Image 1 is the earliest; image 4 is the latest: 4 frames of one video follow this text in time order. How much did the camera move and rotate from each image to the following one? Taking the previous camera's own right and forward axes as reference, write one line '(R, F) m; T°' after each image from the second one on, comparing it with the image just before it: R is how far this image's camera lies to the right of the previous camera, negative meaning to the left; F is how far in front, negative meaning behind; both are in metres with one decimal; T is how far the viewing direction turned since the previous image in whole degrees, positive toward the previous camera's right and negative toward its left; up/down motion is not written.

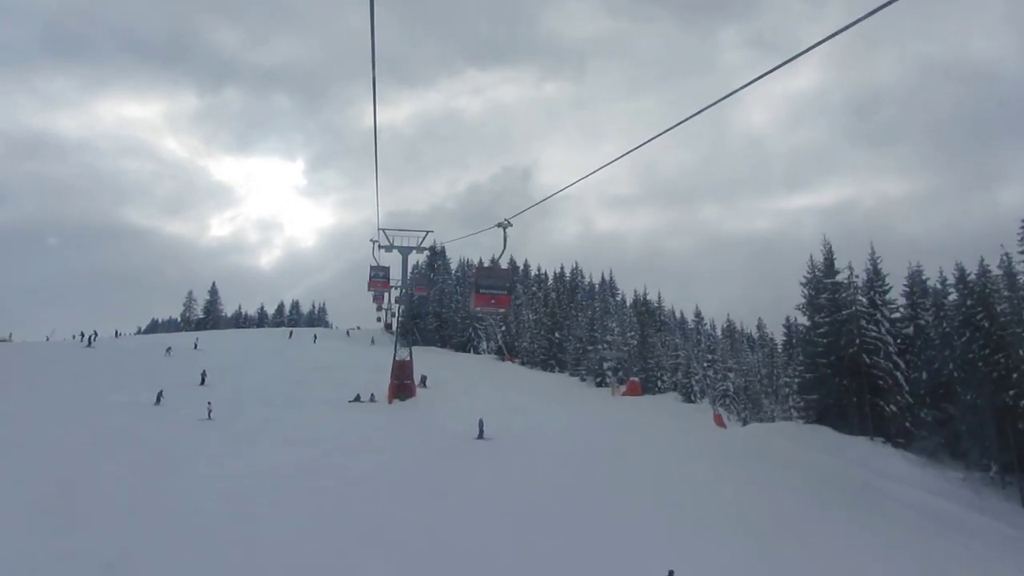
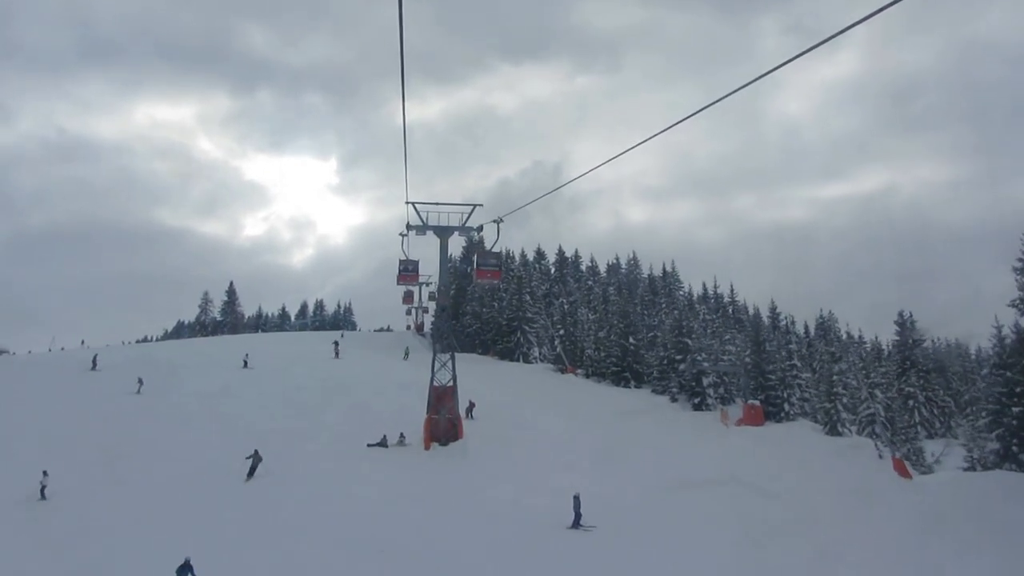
(-1.1, +5.9) m; -3°
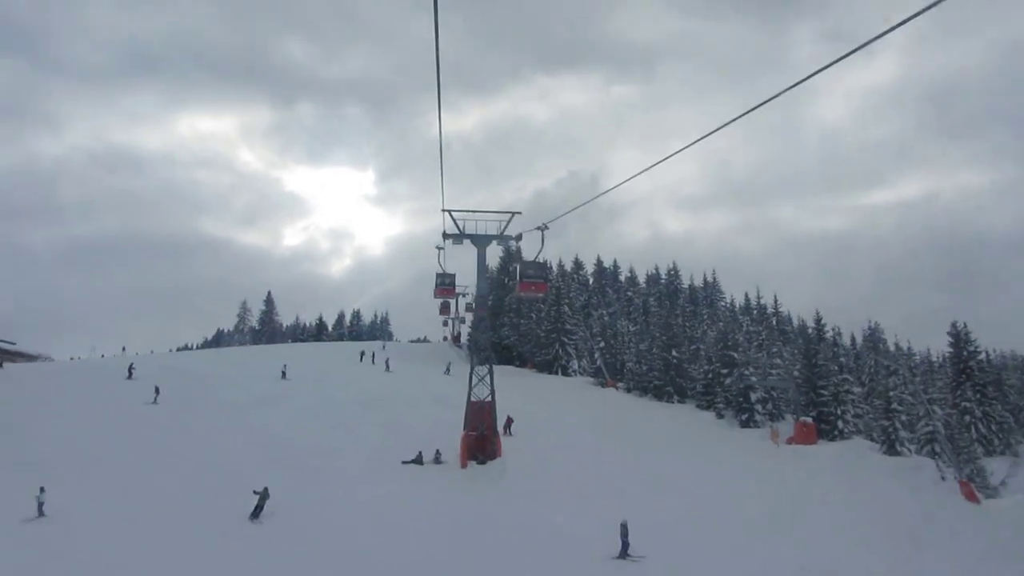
(-0.1, +0.5) m; -3°
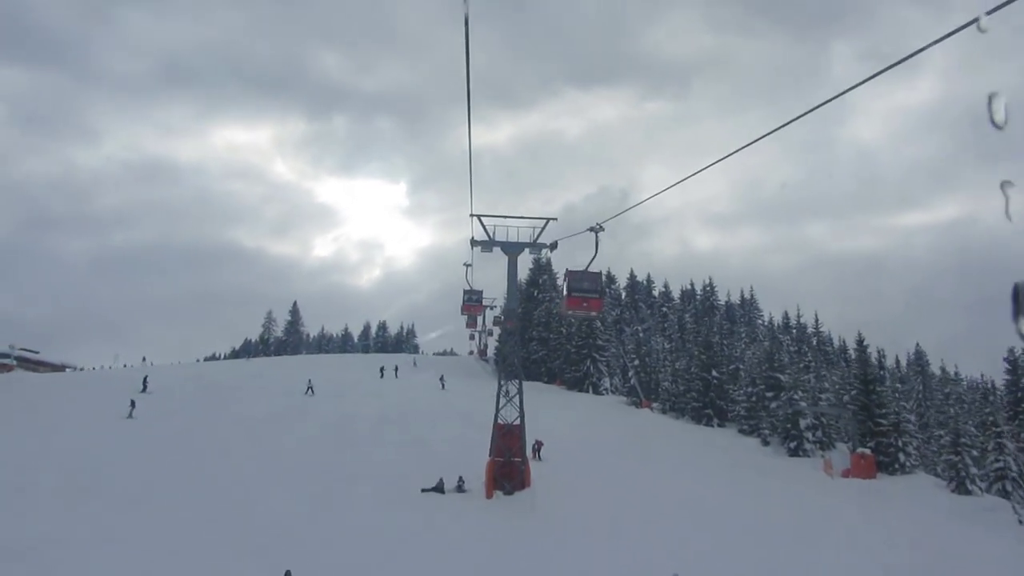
(-0.1, +1.1) m; -2°
